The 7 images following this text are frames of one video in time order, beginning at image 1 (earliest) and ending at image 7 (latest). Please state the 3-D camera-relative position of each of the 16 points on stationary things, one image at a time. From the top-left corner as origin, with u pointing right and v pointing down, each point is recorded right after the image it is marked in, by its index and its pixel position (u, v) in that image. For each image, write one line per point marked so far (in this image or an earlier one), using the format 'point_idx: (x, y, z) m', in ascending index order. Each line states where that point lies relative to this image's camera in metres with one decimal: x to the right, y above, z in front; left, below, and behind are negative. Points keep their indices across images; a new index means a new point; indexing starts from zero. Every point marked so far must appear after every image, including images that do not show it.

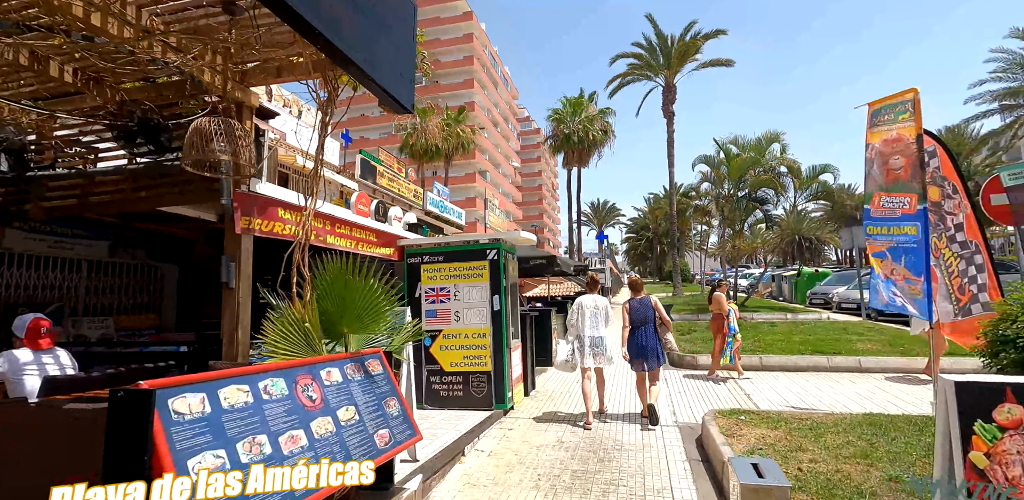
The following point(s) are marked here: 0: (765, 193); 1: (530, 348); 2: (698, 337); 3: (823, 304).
0: (+9.2, +2.1, +15.5) m
1: (+0.3, -1.6, +7.0) m
2: (+4.3, -2.0, +9.9) m
3: (+12.6, -2.1, +17.1) m
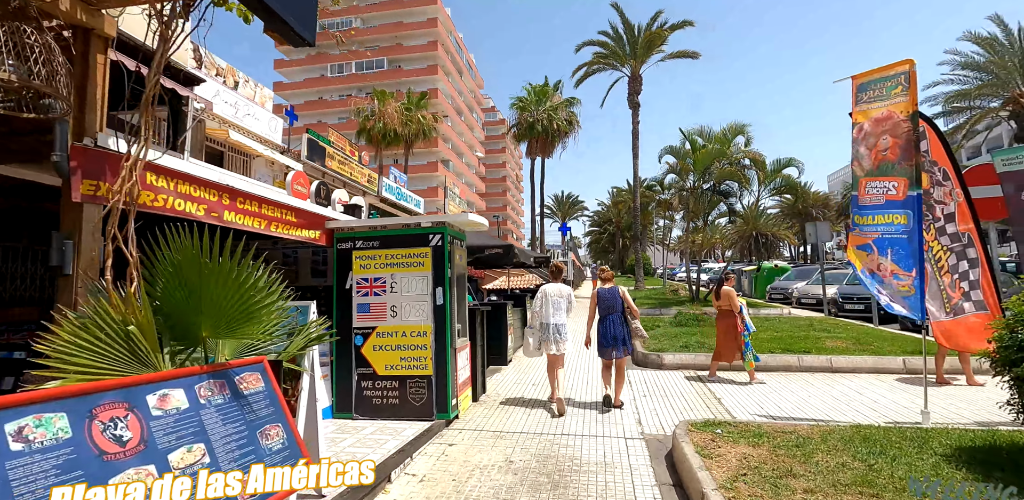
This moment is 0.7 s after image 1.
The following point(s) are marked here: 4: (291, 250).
0: (+7.8, +2.4, +15.4) m
1: (-0.5, -1.4, +6.2) m
2: (+3.3, -1.8, +9.4) m
3: (+11.0, -1.9, +17.3) m
4: (-3.6, 0.0, +7.0) m
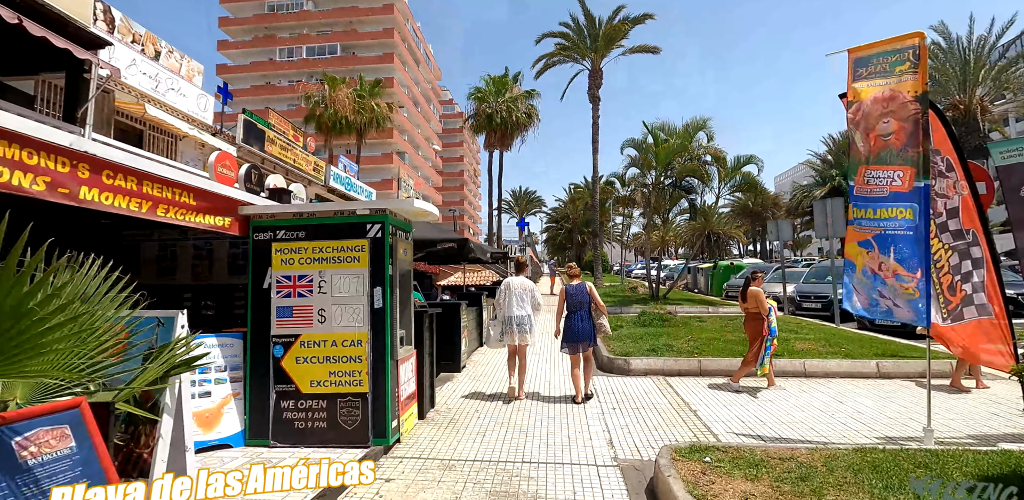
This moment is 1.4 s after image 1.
0: (+6.3, +2.4, +15.3) m
1: (-1.0, -1.3, +5.4) m
2: (+2.4, -1.7, +8.9) m
3: (+9.3, -1.9, +17.6) m
4: (-4.2, +0.1, +5.9) m
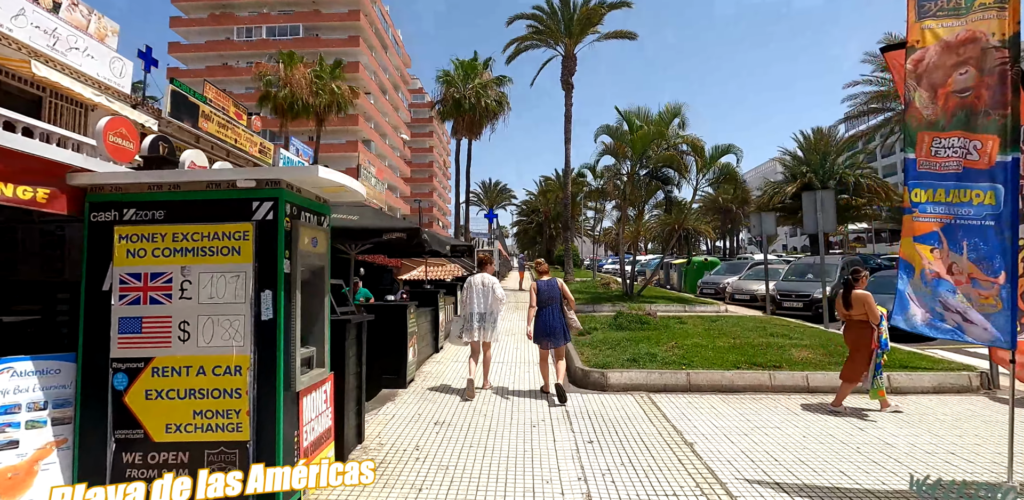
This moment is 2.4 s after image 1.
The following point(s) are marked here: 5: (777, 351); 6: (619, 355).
0: (+5.2, +2.6, +14.5) m
1: (-1.5, -1.2, +4.2) m
2: (+1.7, -1.6, +7.9) m
3: (+7.9, -1.7, +17.0) m
4: (-4.7, +0.3, +4.4) m
5: (+4.1, -1.6, +6.7) m
6: (+1.6, -1.6, +6.6) m
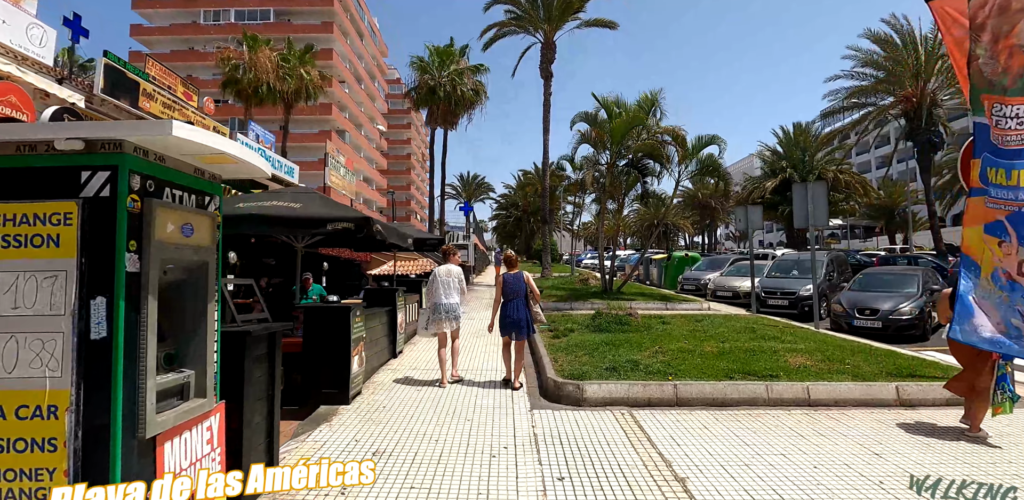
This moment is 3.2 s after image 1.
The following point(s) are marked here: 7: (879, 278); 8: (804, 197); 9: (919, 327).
0: (+4.4, +2.8, +13.9) m
1: (-1.9, -1.1, +3.3) m
2: (+1.1, -1.5, +7.2) m
3: (+7.0, -1.5, +16.6) m
4: (-5.0, +0.3, +3.3) m
5: (+3.6, -1.5, +6.1) m
6: (+1.1, -1.5, +5.9) m
7: (+9.1, -0.7, +10.7) m
8: (+5.9, +1.1, +8.8) m
9: (+8.6, -1.6, +9.2) m
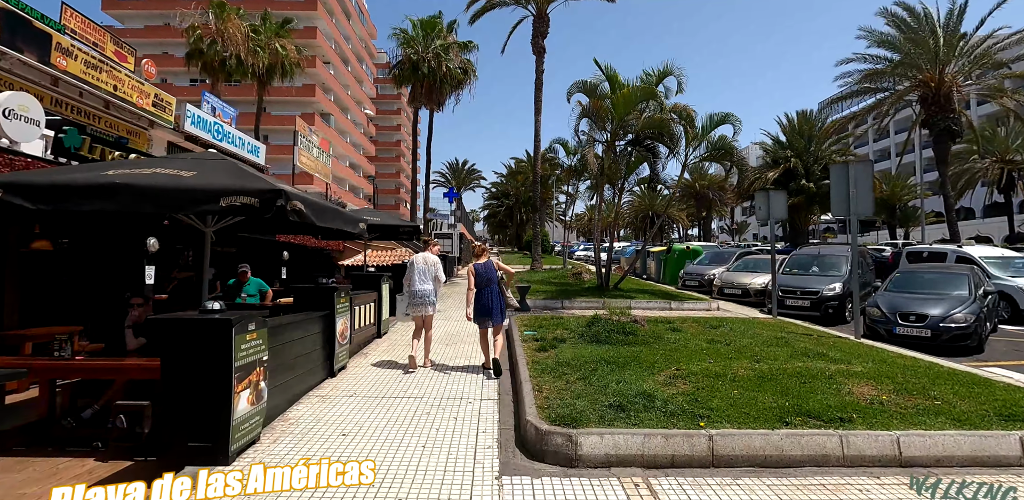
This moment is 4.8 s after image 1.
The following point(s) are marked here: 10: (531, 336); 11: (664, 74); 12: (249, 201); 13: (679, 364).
0: (+3.9, +3.0, +12.3) m
1: (-2.1, -1.0, +1.7) m
2: (+0.8, -1.4, +5.6) m
3: (+6.5, -1.2, +15.1) m
4: (-5.3, +0.5, +1.6) m
5: (+3.3, -1.4, +4.5) m
6: (+0.8, -1.4, +4.3) m
7: (+8.7, -0.6, +9.3) m
8: (+5.6, +1.2, +7.3) m
9: (+8.2, -1.6, +7.7) m
10: (+0.3, -1.4, +7.0) m
11: (+4.5, +5.2, +12.7) m
12: (-2.6, +0.5, +4.2) m
13: (+2.0, -1.3, +5.2) m
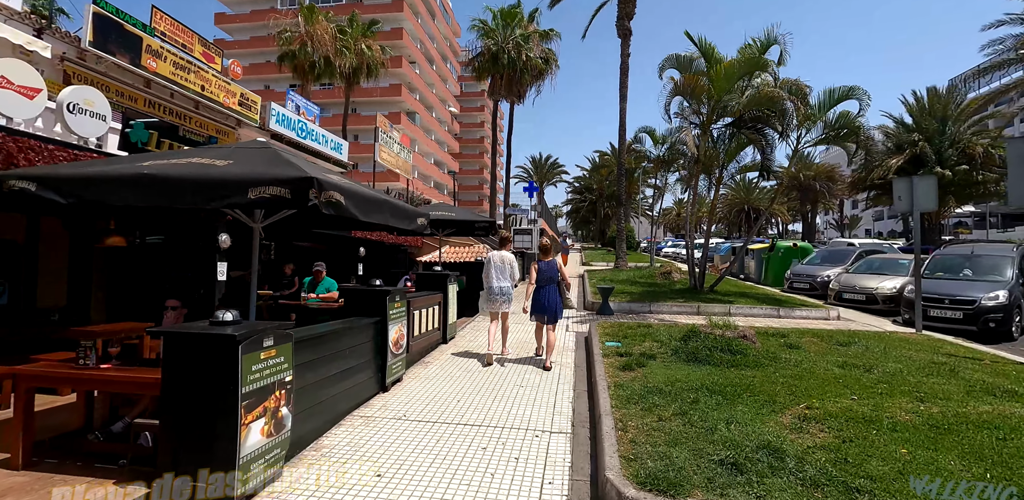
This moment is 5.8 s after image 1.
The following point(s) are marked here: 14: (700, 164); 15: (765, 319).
0: (+5.9, +3.1, +10.5) m
1: (-2.0, -1.1, +1.1) m
2: (+1.6, -1.4, +4.5) m
3: (+8.8, -1.2, +12.9) m
4: (-5.1, +0.5, +1.6) m
5: (+3.9, -1.5, +3.0) m
6: (+1.4, -1.4, +3.2) m
7: (+10.0, -0.6, +6.8) m
8: (+6.6, +1.2, +5.3) m
9: (+9.3, -1.6, +5.3) m
10: (+1.3, -1.4, +6.0) m
11: (+6.5, +5.2, +10.8) m
12: (-2.0, +0.5, +3.7) m
13: (+2.7, -1.4, +3.9) m
14: (+4.7, +2.3, +11.1) m
15: (+4.7, -1.3, +8.1) m
